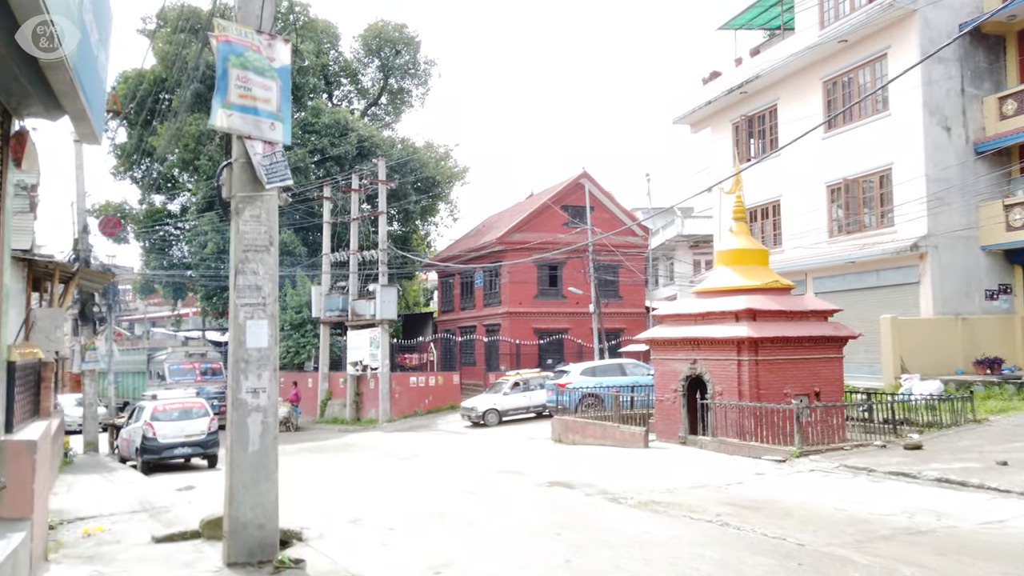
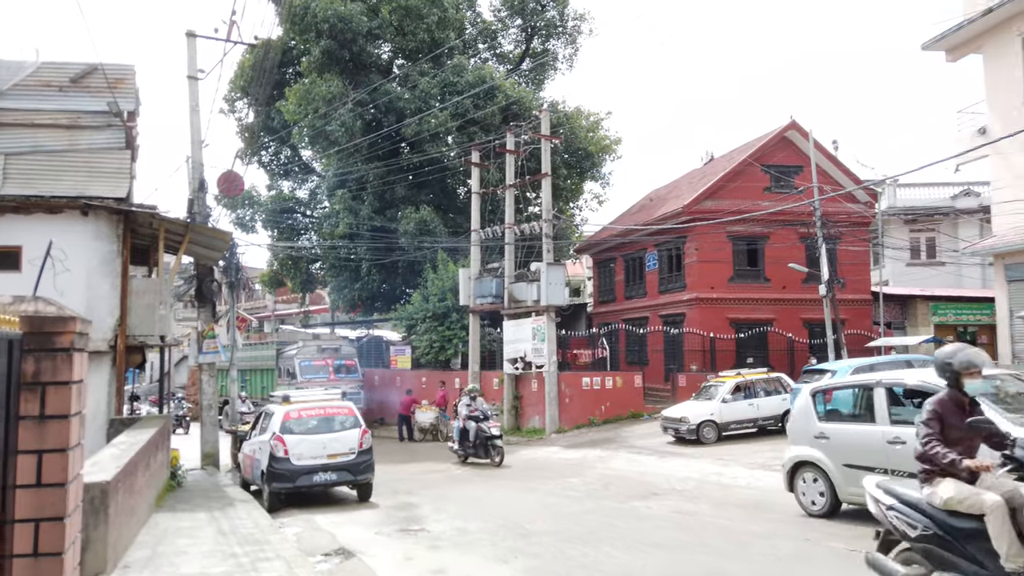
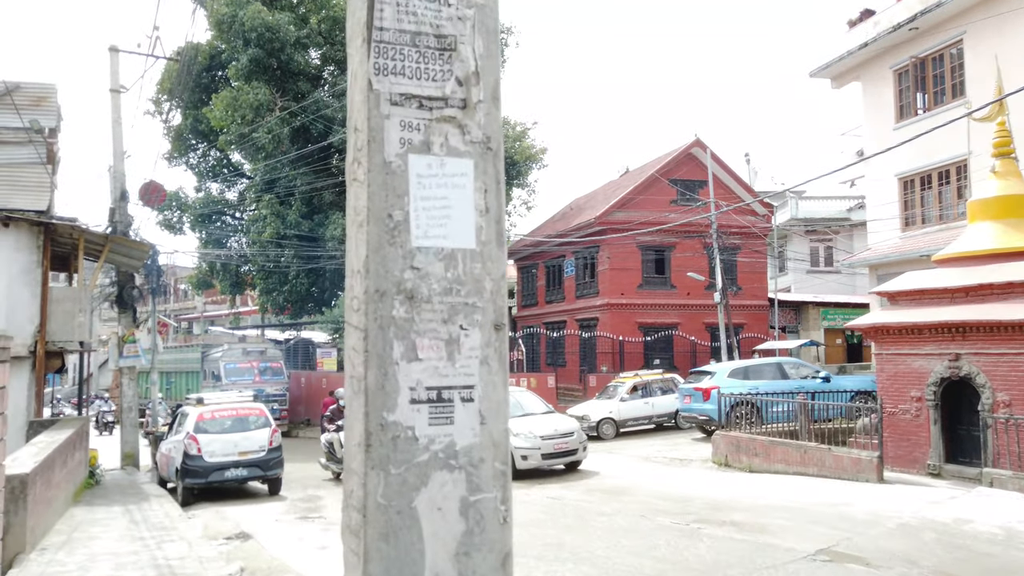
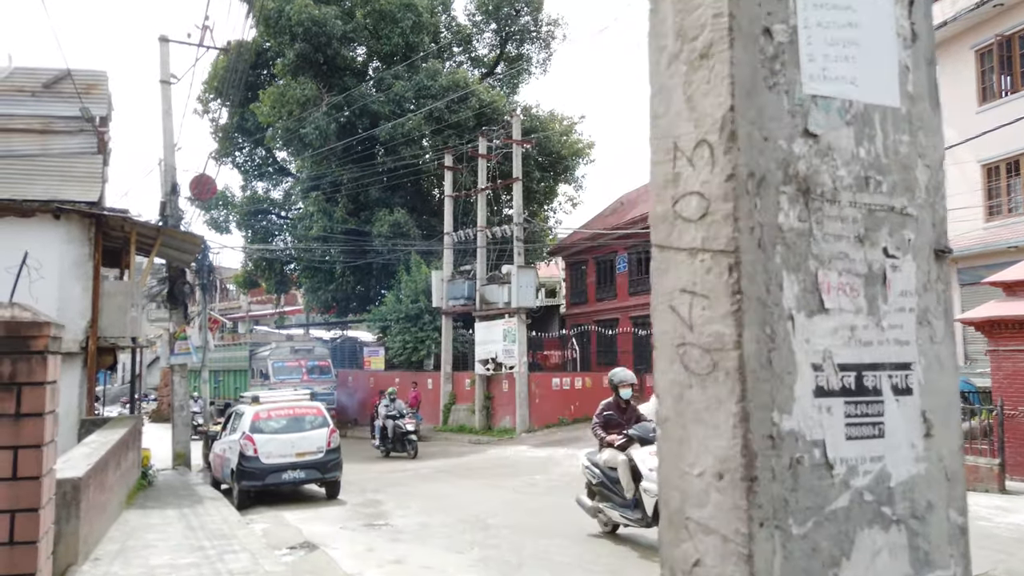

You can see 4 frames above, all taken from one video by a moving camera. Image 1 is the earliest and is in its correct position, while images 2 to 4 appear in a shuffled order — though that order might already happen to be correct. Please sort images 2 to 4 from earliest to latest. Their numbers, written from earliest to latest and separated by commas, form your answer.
3, 4, 2
